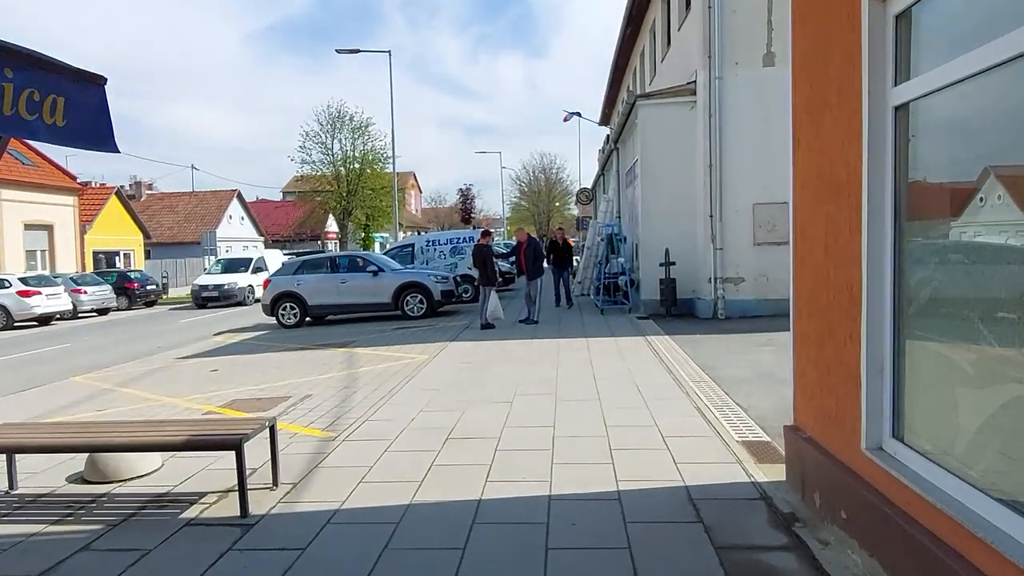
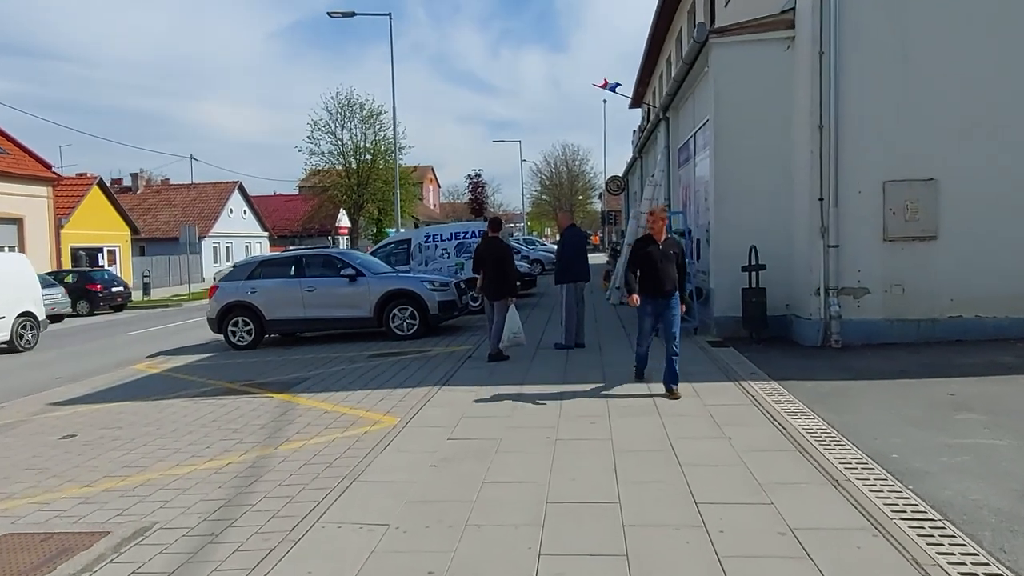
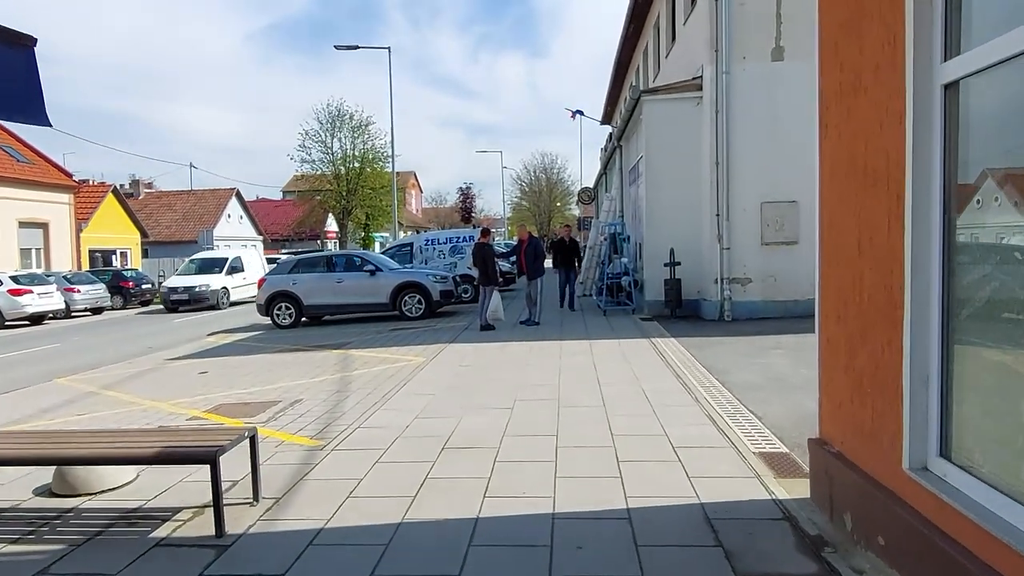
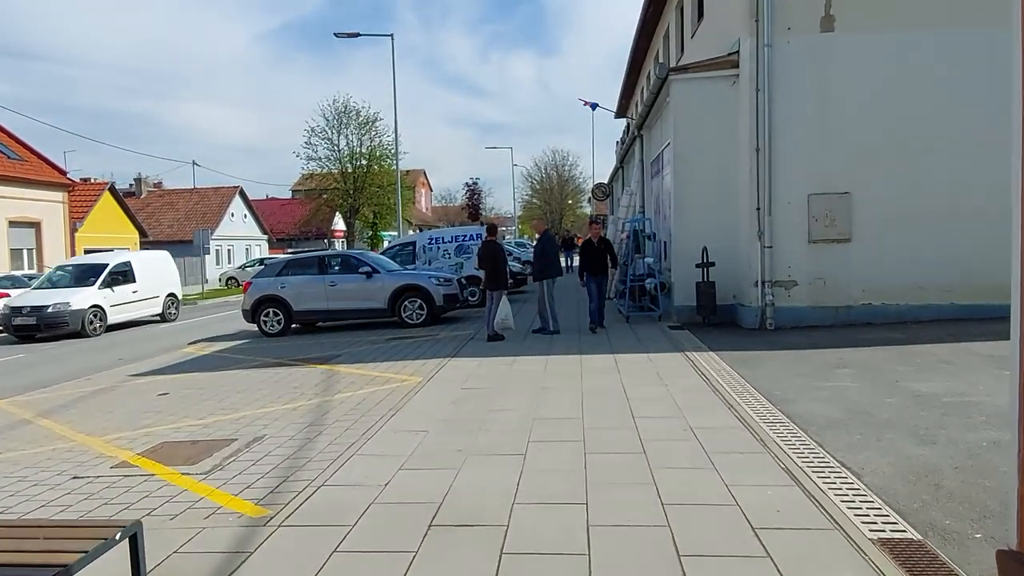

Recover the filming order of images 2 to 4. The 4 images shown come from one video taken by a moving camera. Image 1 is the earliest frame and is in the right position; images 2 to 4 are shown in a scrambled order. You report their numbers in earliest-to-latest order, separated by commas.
3, 4, 2
